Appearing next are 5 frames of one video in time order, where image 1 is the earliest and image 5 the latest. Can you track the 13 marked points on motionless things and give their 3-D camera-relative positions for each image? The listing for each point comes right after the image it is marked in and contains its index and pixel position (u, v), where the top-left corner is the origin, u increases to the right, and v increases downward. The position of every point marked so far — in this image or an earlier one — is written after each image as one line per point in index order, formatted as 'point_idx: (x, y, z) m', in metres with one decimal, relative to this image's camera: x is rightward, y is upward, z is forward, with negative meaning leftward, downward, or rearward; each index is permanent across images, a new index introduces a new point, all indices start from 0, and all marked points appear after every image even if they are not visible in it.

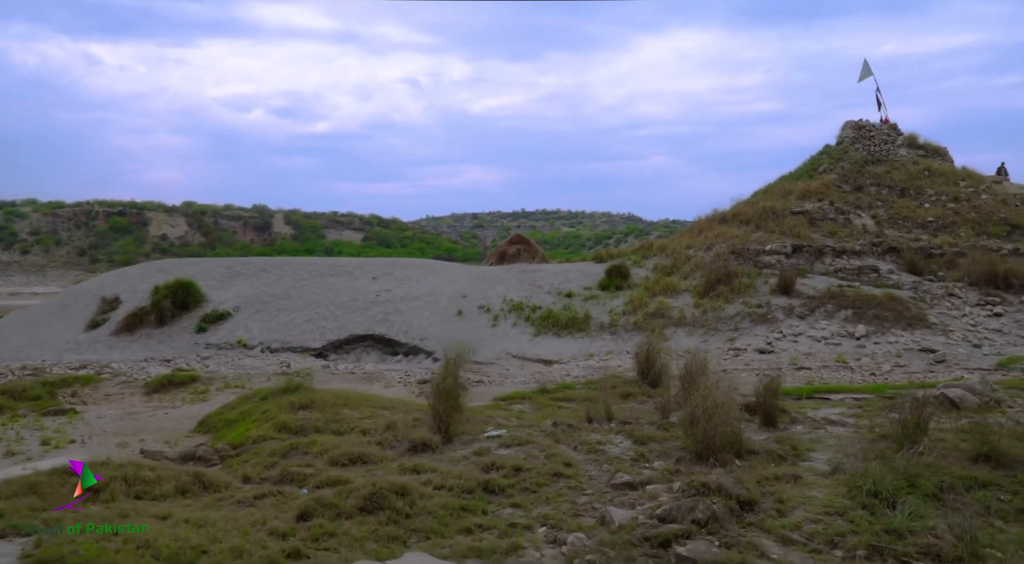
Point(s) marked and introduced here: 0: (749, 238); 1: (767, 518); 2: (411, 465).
0: (+6.6, +1.2, +19.8) m
1: (+1.7, -1.5, +4.7) m
2: (-0.8, -1.5, +5.9) m
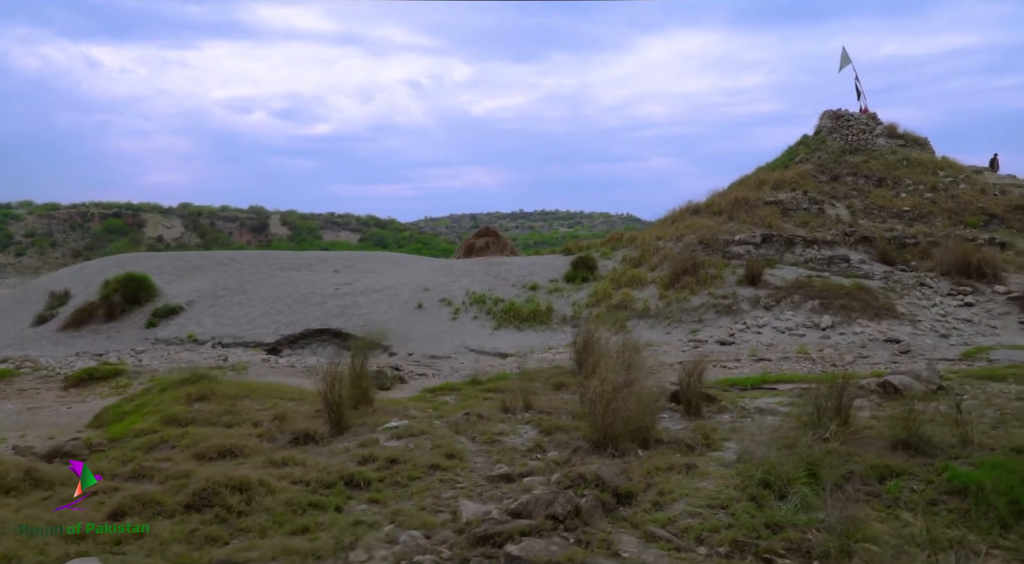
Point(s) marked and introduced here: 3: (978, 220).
0: (+5.6, +1.5, +19.2) m
1: (+0.7, -1.3, +4.1) m
2: (-1.8, -1.3, +5.4) m
3: (+12.6, +1.7, +19.2) m
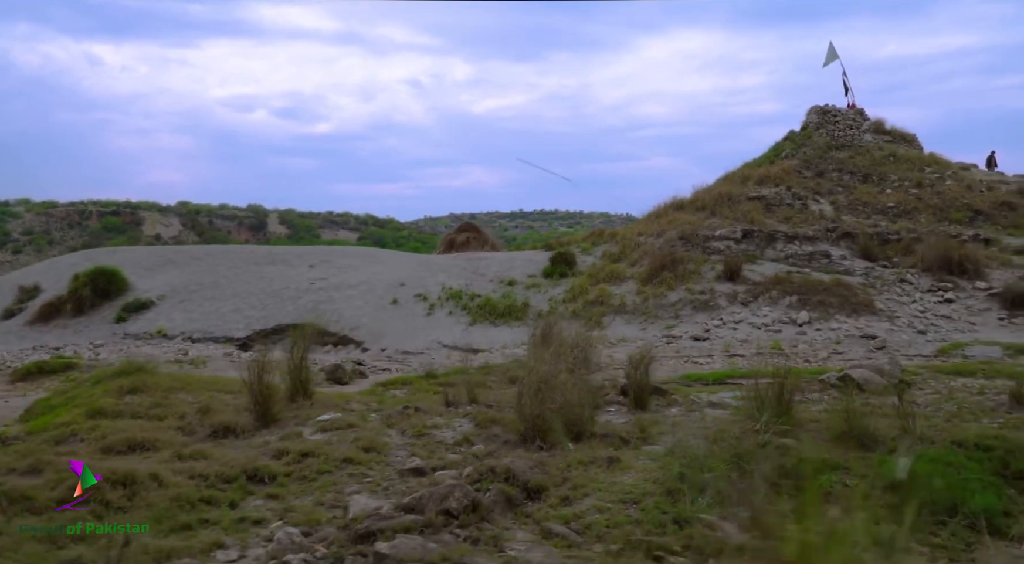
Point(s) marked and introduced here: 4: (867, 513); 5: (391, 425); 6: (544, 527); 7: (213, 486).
0: (+5.1, +1.6, +19.0) m
1: (+0.2, -1.2, +3.9) m
2: (-2.3, -1.2, +5.1) m
3: (+12.0, +1.7, +19.0) m
4: (+2.0, -1.3, +4.0) m
5: (-1.0, -1.2, +6.1) m
6: (+0.2, -1.2, +3.6) m
7: (-1.8, -1.3, +4.4) m
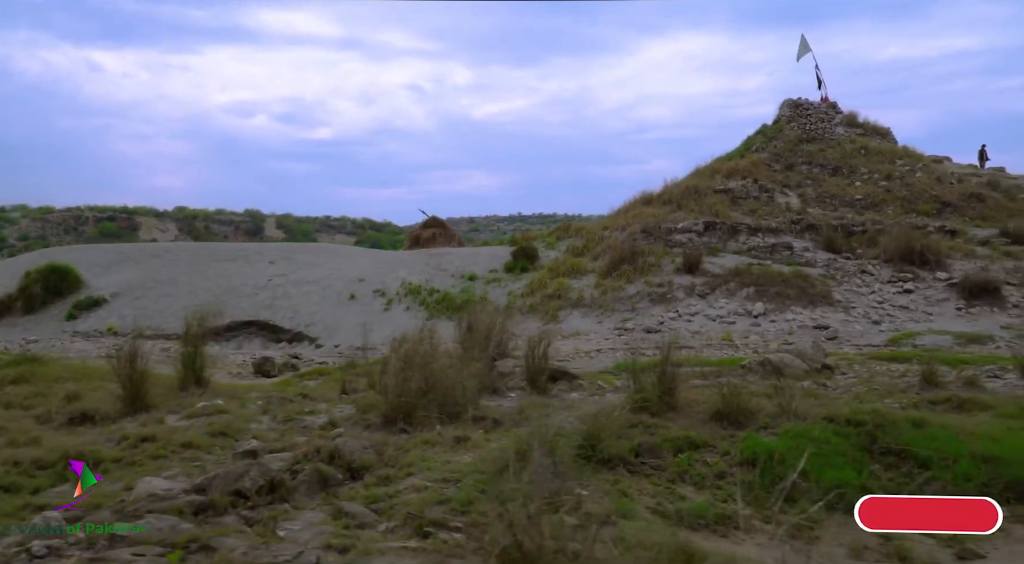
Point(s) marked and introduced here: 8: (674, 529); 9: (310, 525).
0: (+4.1, +1.7, +18.7) m
1: (-0.8, -1.0, +3.6) m
2: (-3.3, -1.0, +4.8) m
3: (+11.0, +1.9, +18.7) m
4: (+1.1, -1.1, +3.7) m
5: (-2.0, -1.0, +5.8) m
6: (-0.8, -1.0, +3.3) m
7: (-2.8, -1.1, +4.1) m
8: (+0.8, -1.2, +3.4) m
9: (-0.8, -1.0, +3.0) m
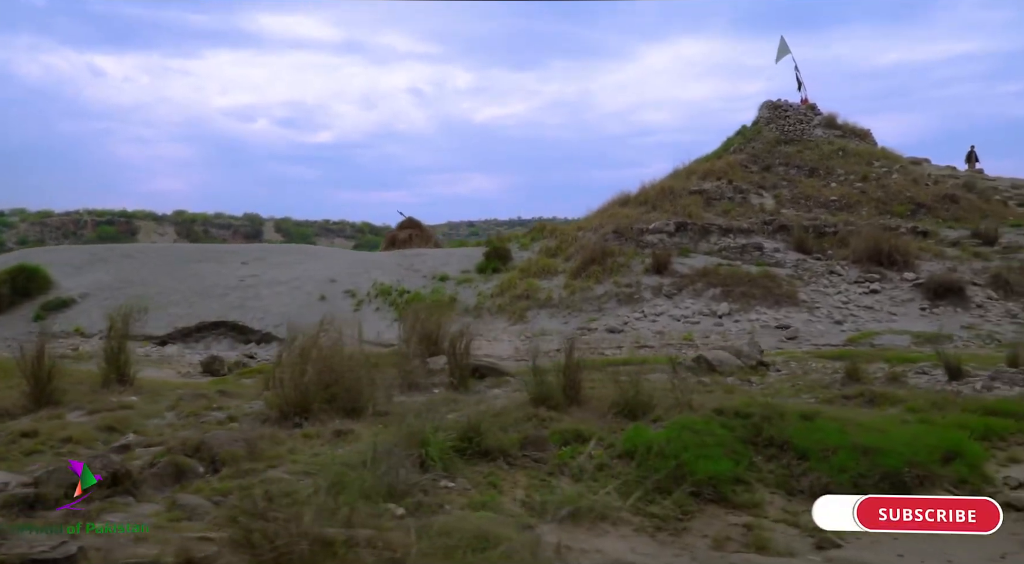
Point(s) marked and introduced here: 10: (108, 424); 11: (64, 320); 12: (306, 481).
0: (+3.4, +1.7, +18.6) m
1: (-1.4, -1.0, +3.5) m
2: (-4.0, -1.0, +4.7) m
3: (+10.3, +1.9, +18.7) m
4: (+0.4, -1.0, +3.7) m
5: (-2.7, -1.0, +5.7) m
6: (-1.5, -1.0, +3.2) m
7: (-3.5, -1.0, +4.0) m
8: (+0.1, -1.1, +3.3) m
9: (-1.5, -1.0, +3.0) m
10: (-2.7, -1.0, +4.9) m
11: (-10.2, -0.9, +16.2) m
12: (-1.0, -0.9, +3.4) m
